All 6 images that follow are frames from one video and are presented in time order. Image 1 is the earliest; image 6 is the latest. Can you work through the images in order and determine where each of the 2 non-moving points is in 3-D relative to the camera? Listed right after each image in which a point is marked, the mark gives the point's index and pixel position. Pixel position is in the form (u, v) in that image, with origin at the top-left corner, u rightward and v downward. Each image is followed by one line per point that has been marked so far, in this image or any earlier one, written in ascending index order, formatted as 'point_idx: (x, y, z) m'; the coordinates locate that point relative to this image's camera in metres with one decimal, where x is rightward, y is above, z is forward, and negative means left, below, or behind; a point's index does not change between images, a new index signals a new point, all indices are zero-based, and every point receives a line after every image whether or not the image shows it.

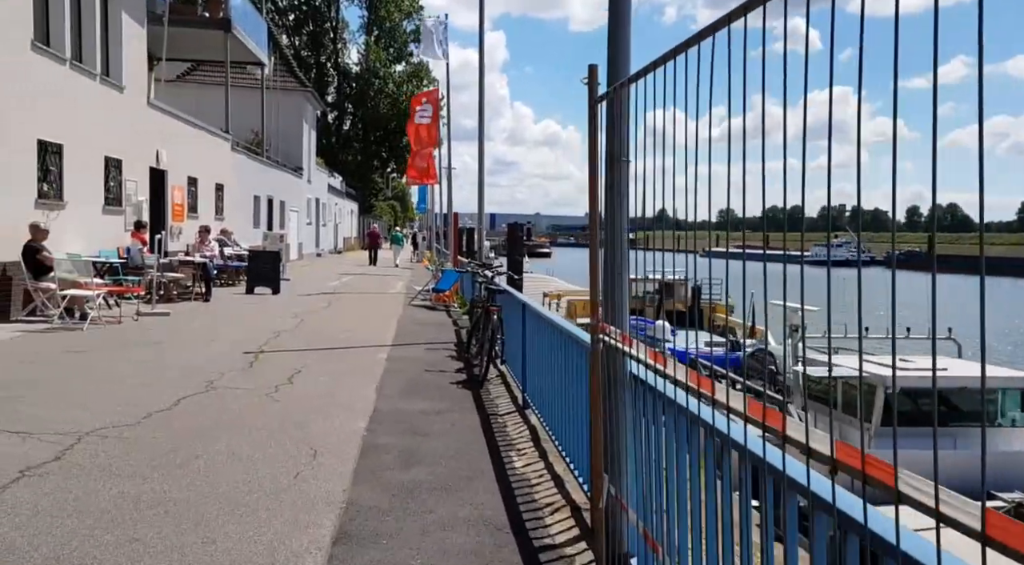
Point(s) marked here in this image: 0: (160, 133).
0: (-7.5, +3.2, +18.6) m
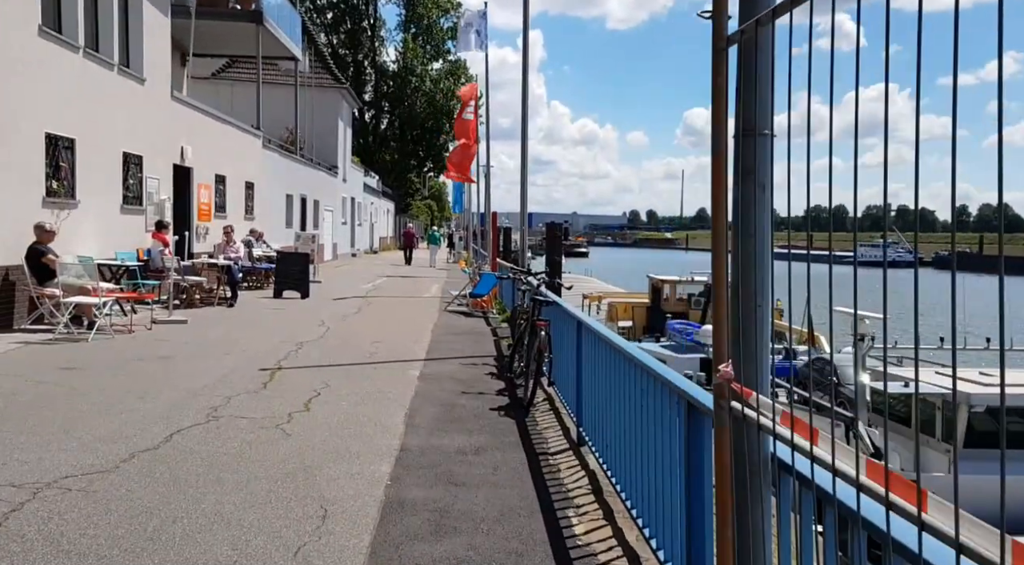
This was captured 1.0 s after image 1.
0: (-6.6, +3.1, +17.6) m
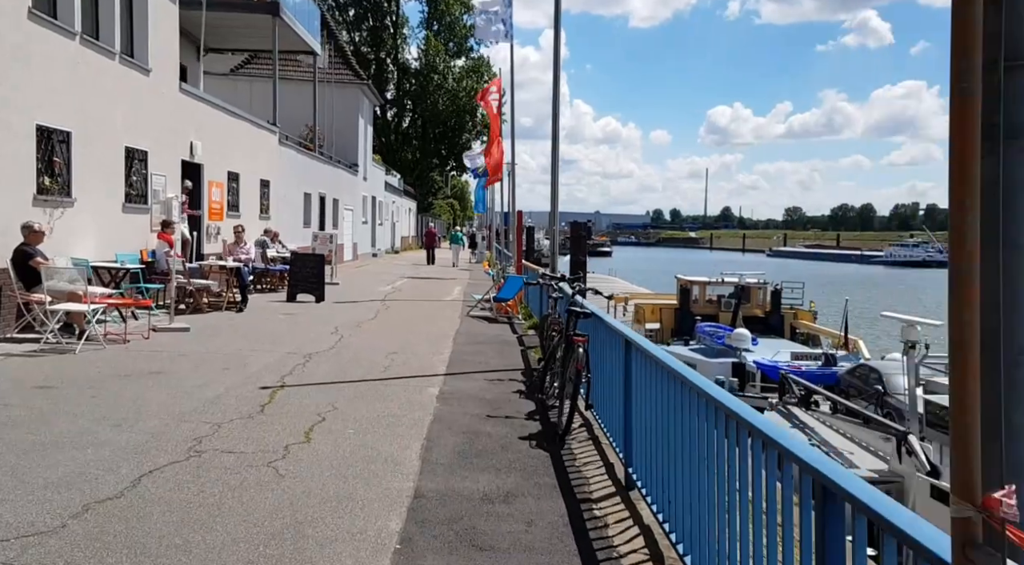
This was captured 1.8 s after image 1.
0: (-6.1, +3.1, +16.8) m
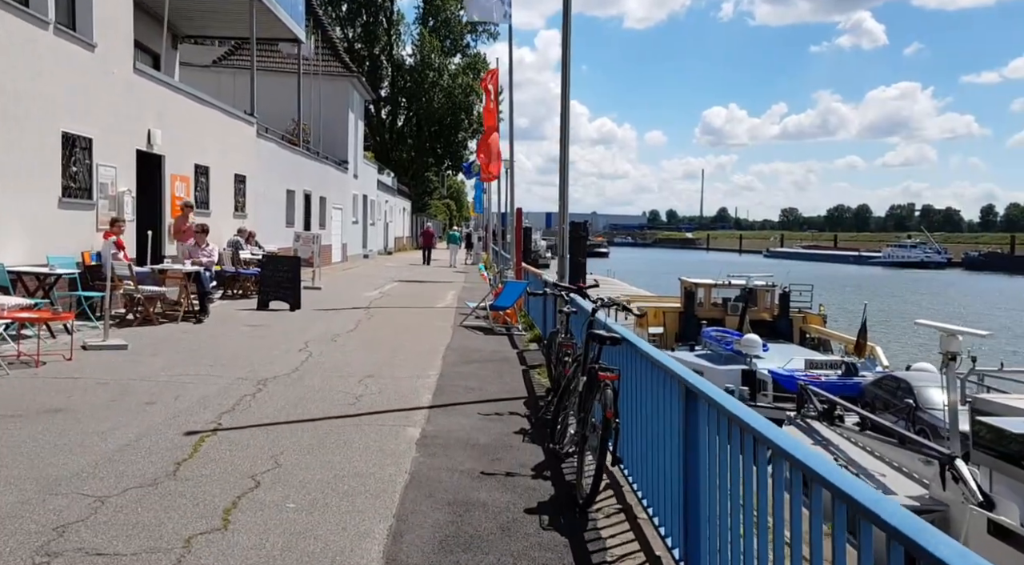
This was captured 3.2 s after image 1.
0: (-6.1, +3.0, +14.9) m
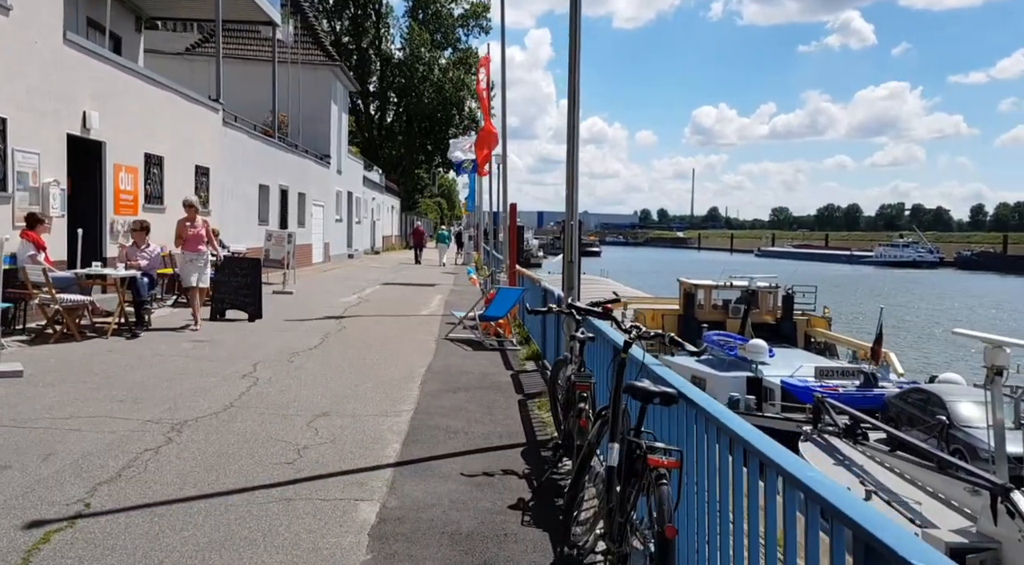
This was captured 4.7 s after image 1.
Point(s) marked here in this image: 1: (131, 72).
0: (-6.2, +2.9, +12.9) m
1: (-6.3, +3.5, +14.4) m
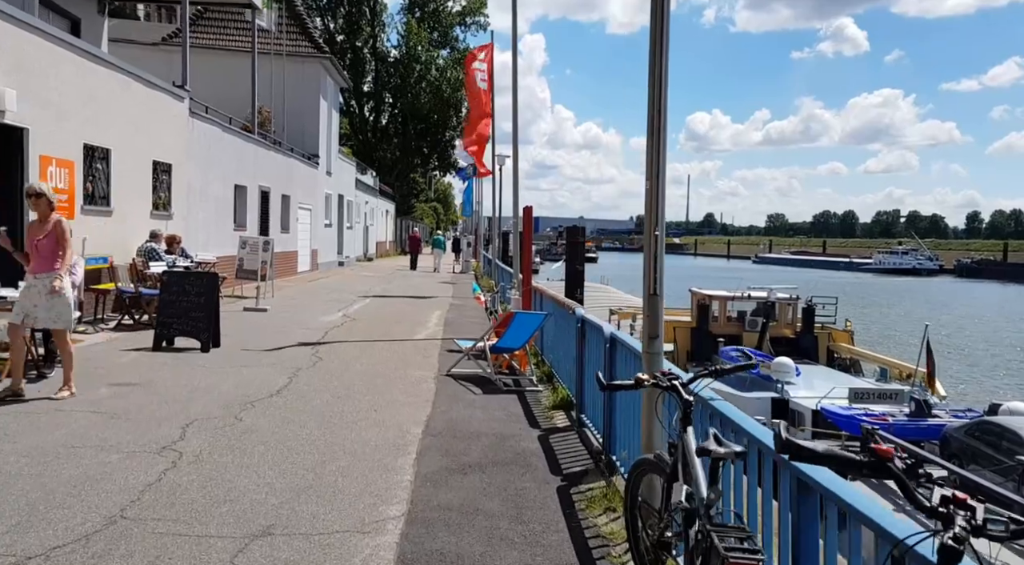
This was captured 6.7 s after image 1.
0: (-6.0, +2.7, +10.4) m
1: (-6.0, +3.2, +11.8) m
